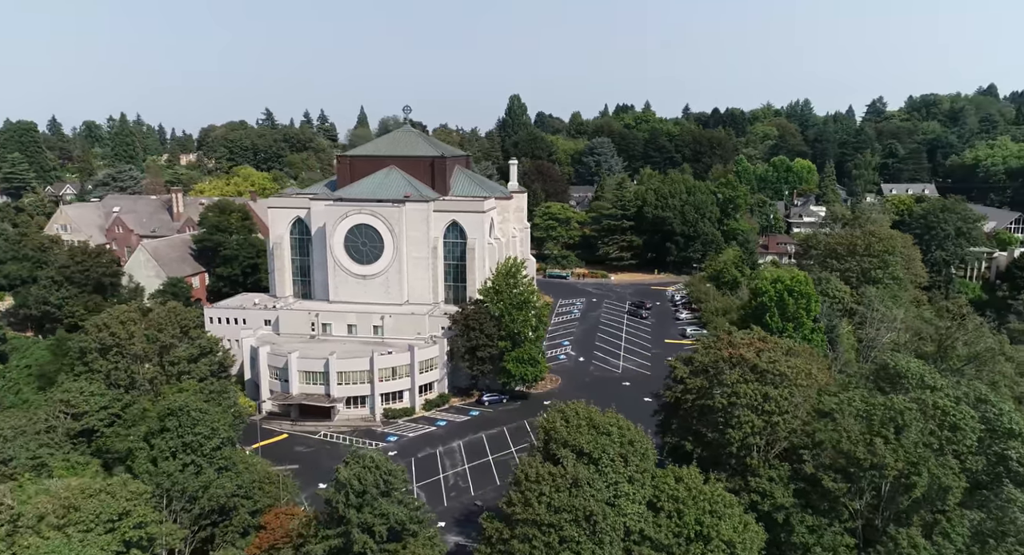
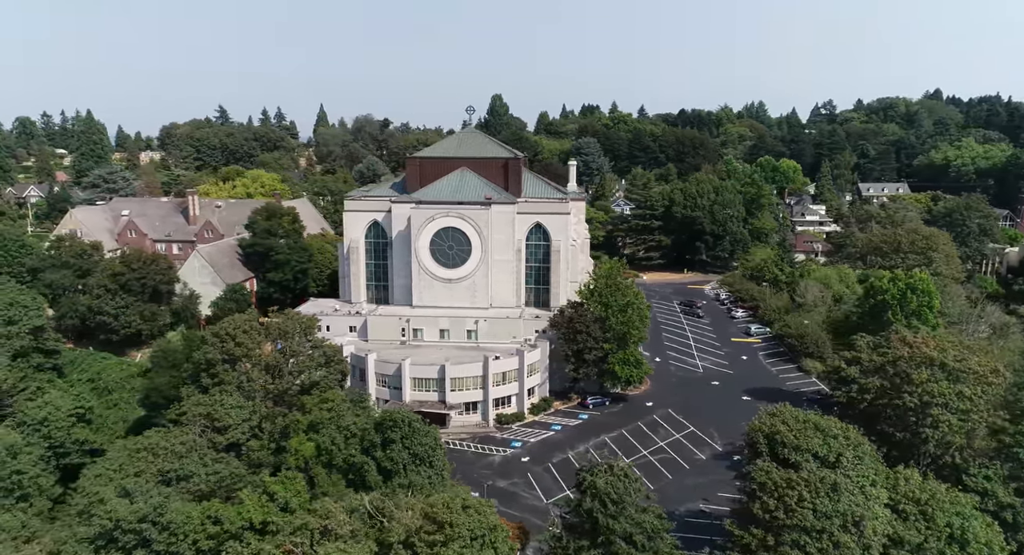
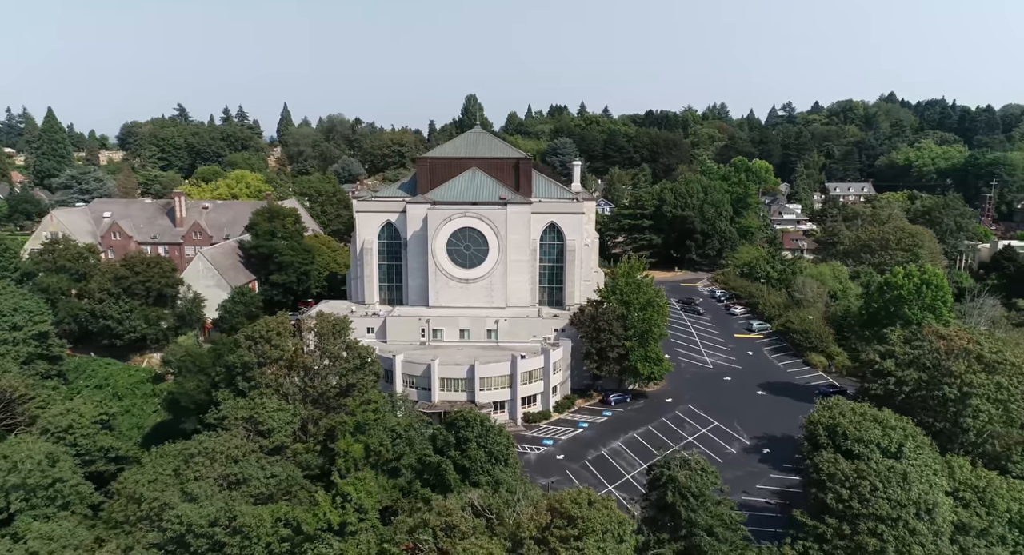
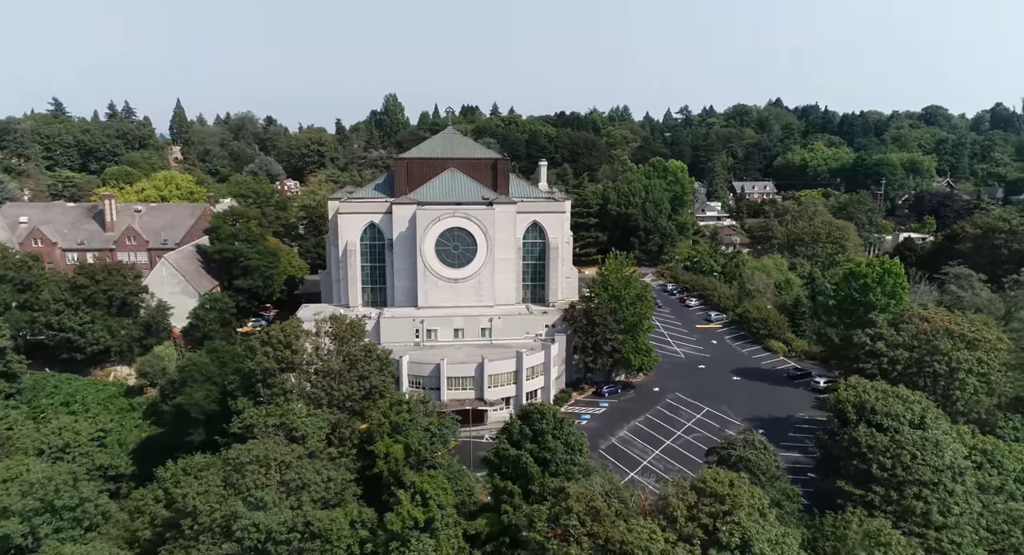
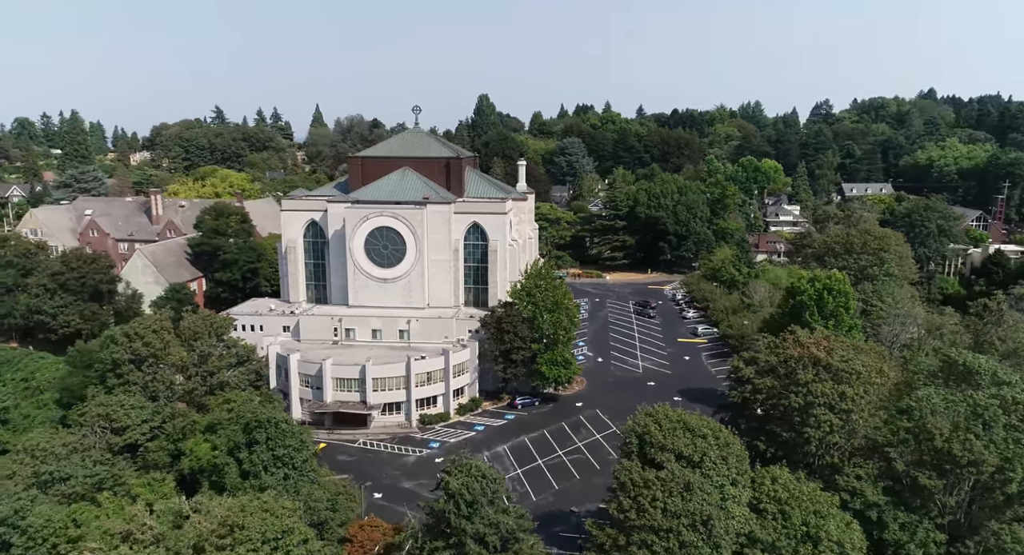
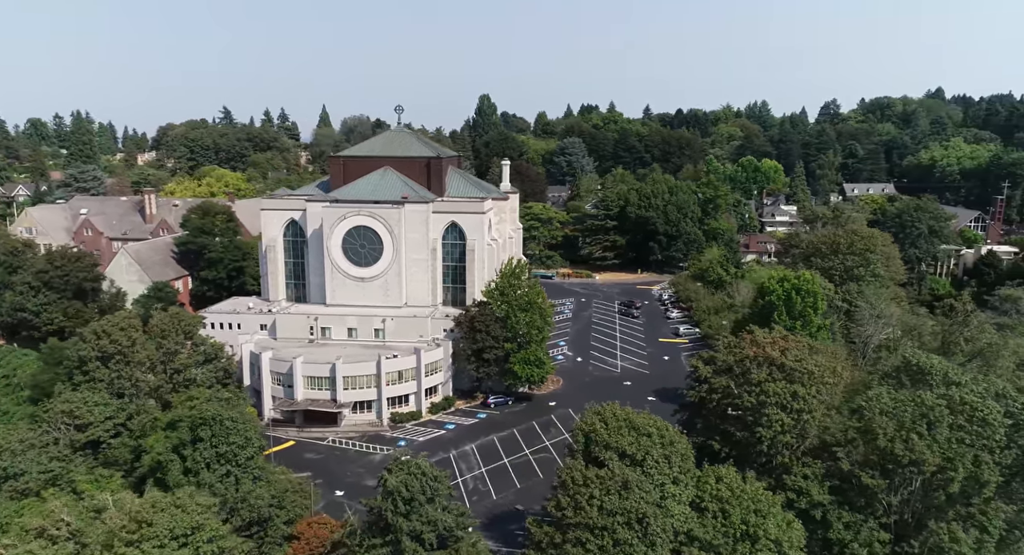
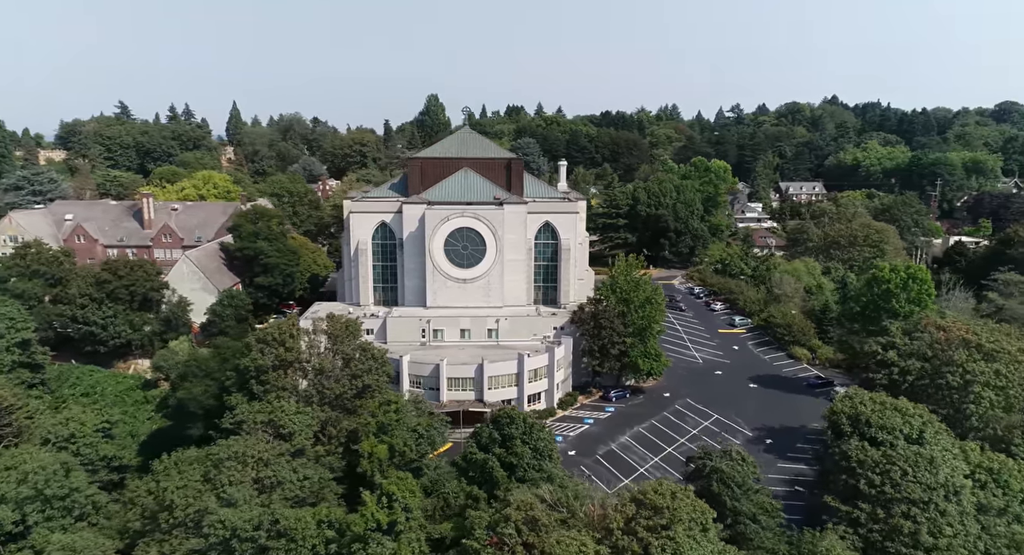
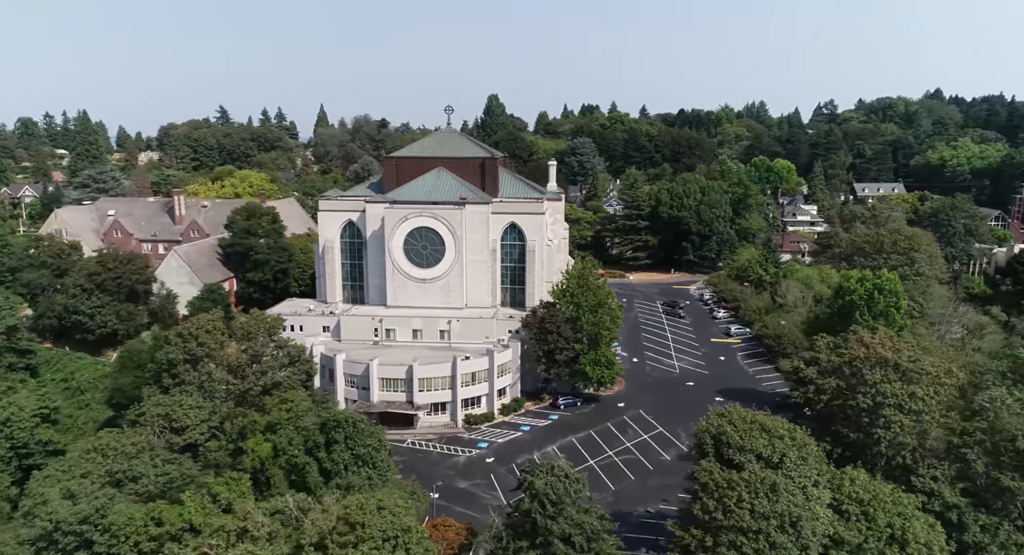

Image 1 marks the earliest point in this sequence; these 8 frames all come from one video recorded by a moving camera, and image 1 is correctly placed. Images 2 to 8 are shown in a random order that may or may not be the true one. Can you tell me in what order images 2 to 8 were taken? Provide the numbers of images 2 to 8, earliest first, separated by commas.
6, 5, 8, 2, 3, 7, 4
